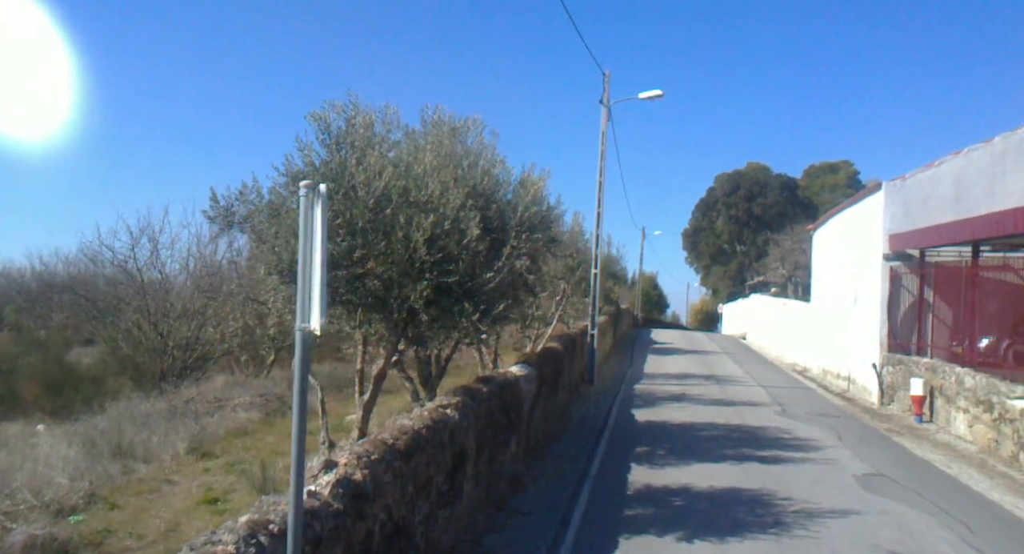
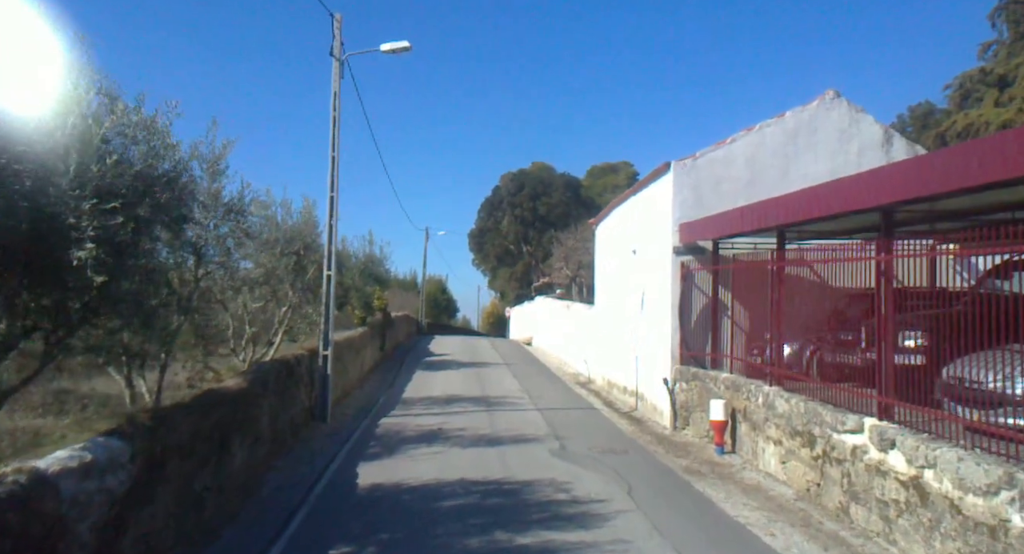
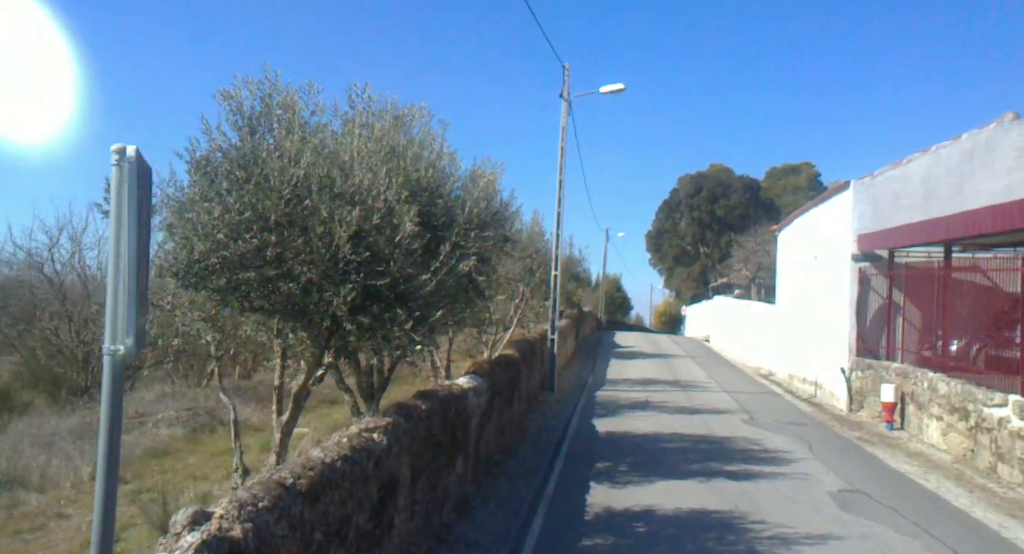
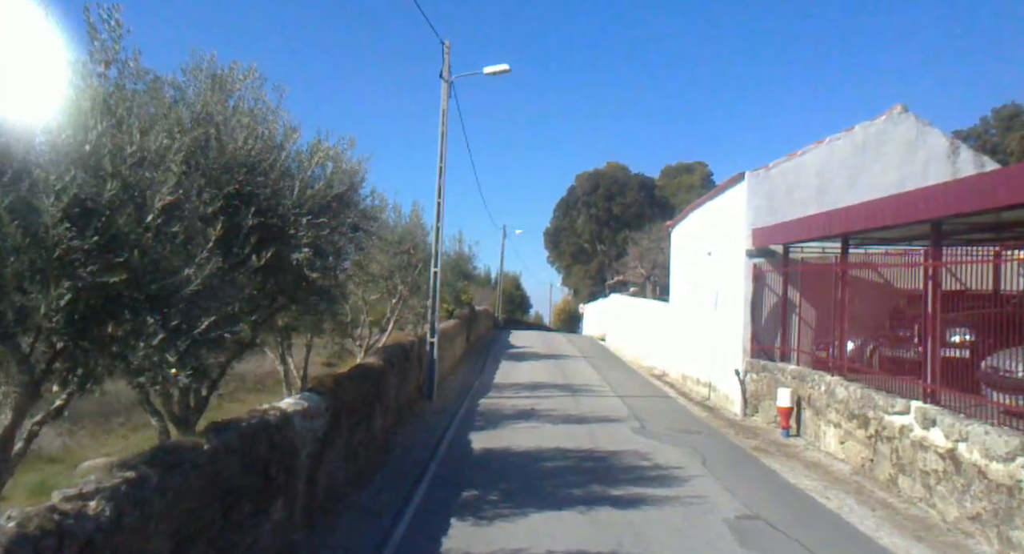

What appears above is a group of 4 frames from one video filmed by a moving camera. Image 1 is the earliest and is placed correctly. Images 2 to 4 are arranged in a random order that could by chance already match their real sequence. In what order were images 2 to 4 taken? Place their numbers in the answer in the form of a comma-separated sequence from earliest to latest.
3, 4, 2
